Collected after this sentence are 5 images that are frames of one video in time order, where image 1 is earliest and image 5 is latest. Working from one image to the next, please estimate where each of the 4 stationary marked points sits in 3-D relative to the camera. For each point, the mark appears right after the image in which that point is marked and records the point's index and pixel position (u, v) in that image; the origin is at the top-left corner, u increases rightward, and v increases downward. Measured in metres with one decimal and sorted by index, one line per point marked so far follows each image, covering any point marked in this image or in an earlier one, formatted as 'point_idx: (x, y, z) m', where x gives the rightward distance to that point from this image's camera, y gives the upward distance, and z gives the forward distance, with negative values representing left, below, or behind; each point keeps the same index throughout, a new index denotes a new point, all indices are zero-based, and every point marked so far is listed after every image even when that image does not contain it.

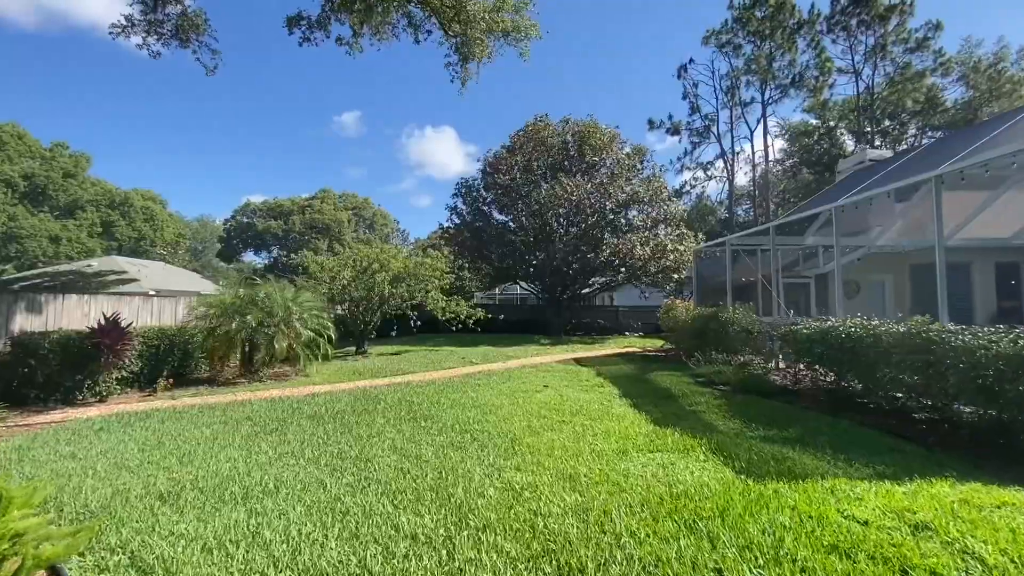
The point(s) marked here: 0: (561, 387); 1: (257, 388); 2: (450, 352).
0: (+0.8, -1.7, +8.5) m
1: (-4.8, -1.9, +9.4) m
2: (-1.8, -1.9, +14.5) m
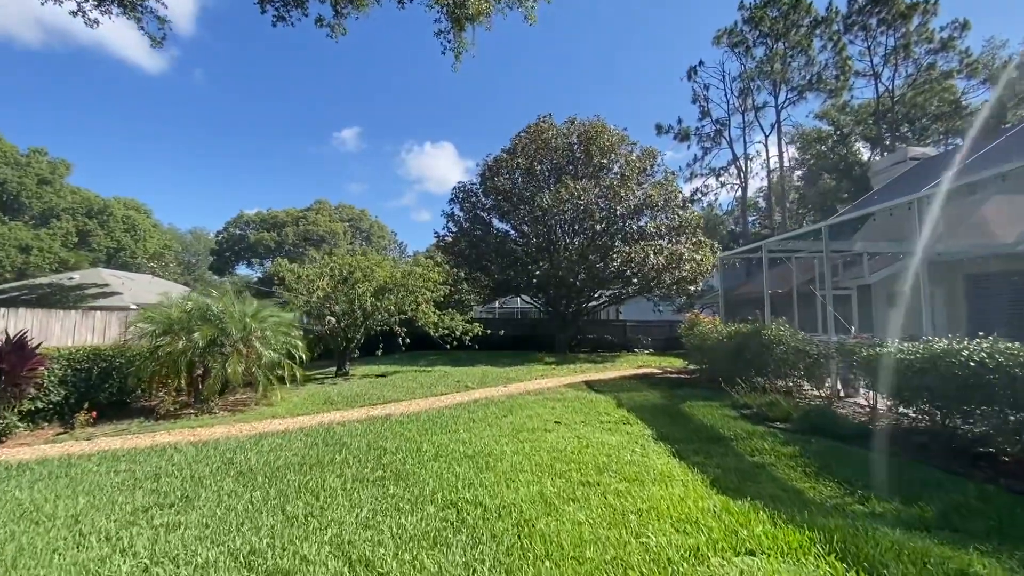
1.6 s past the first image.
0: (+0.9, -1.8, +6.7) m
1: (-4.7, -2.0, +7.6) m
2: (-1.8, -2.2, +12.8) m
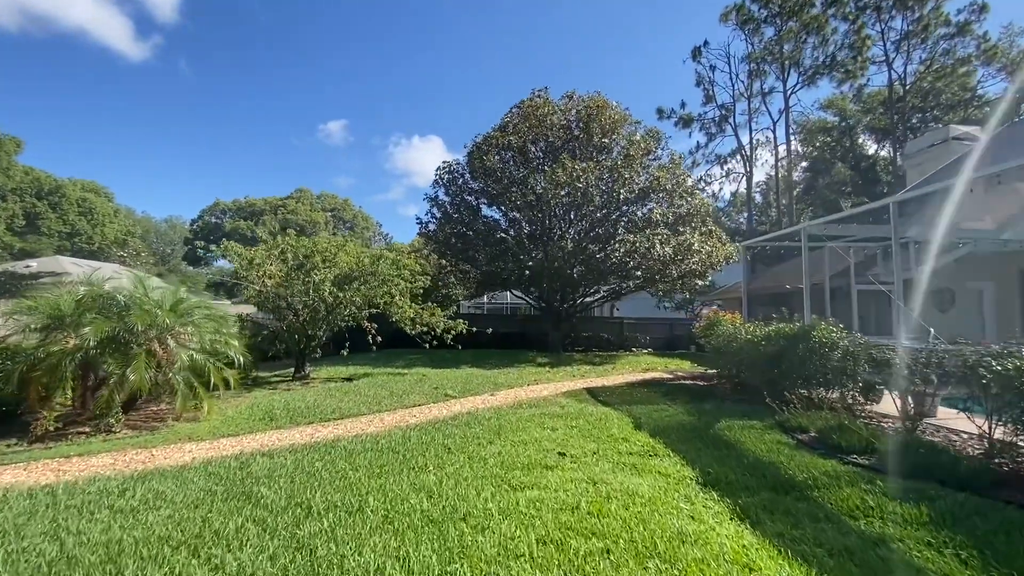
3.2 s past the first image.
0: (+0.7, -1.7, +5.0) m
1: (-4.8, -1.8, +5.7) m
2: (-2.0, -1.9, +10.9) m
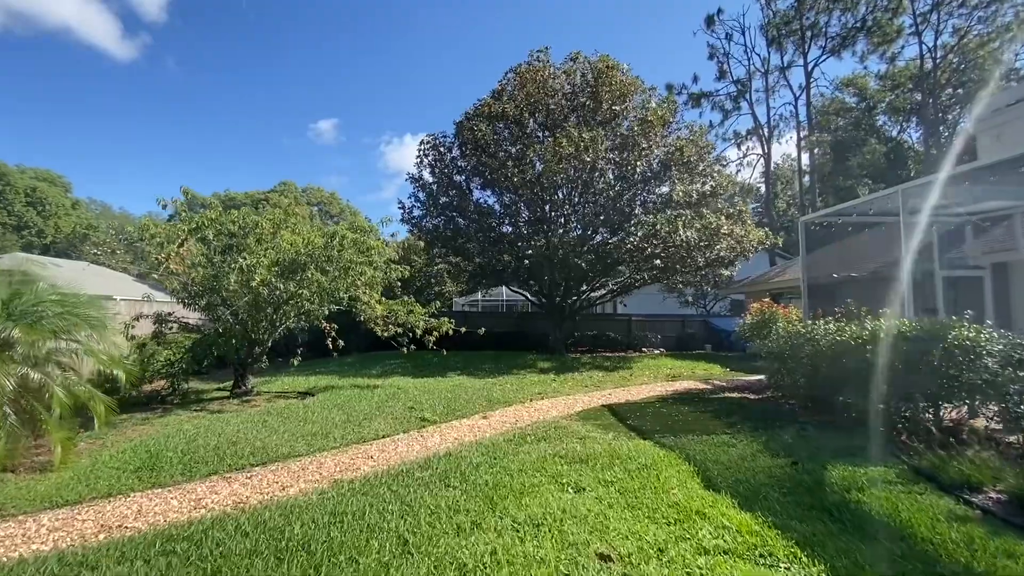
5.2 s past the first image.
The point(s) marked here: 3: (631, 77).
0: (+0.8, -1.5, +2.7) m
1: (-4.8, -1.7, +3.4) m
2: (-2.1, -1.8, +8.6) m
3: (+3.4, +6.0, +14.6) m
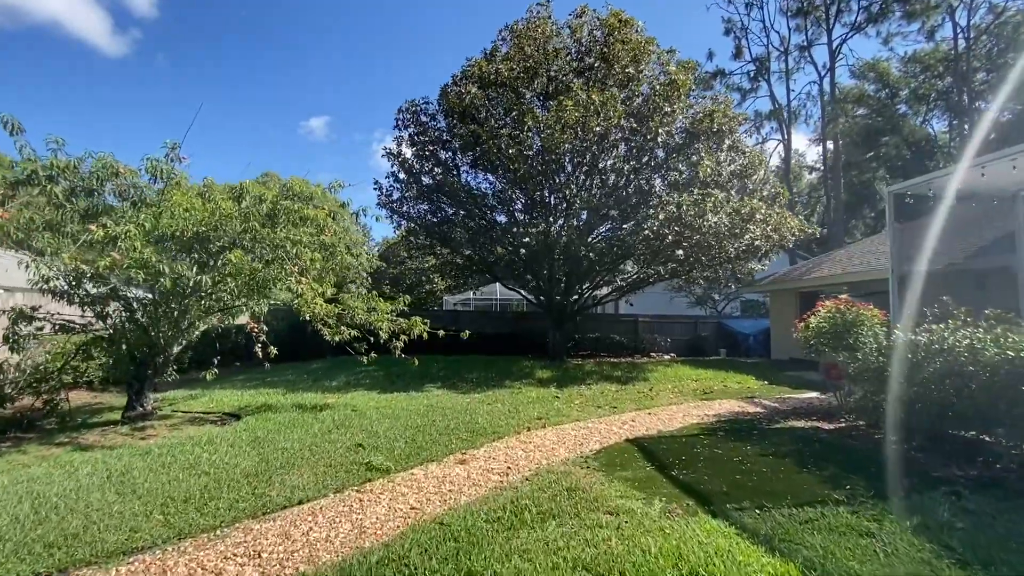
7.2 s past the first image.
0: (+0.7, -1.4, +0.6) m
1: (-4.9, -1.5, +1.2) m
2: (-2.2, -1.6, +6.5) m
3: (+3.3, +6.1, +12.5) m
